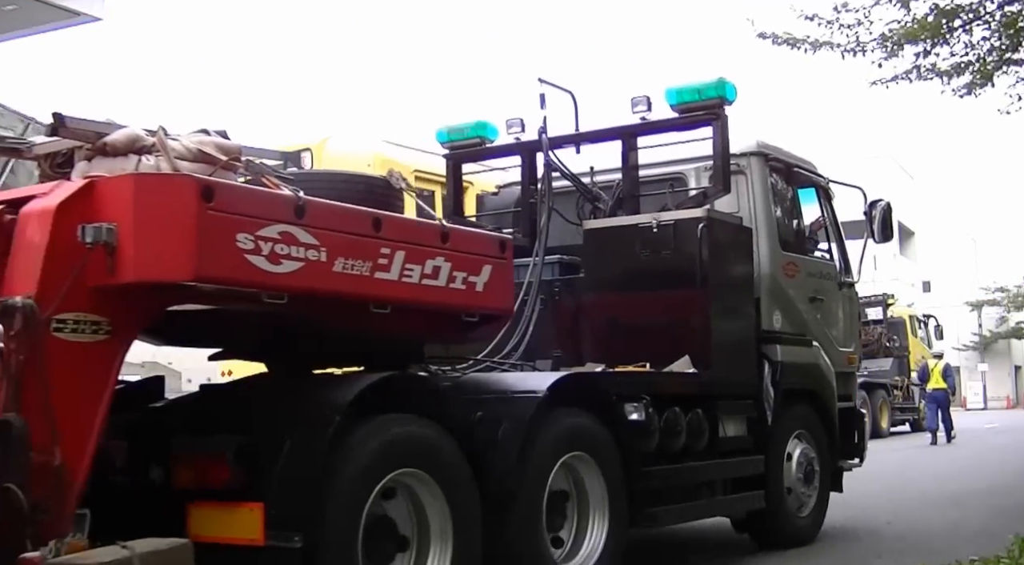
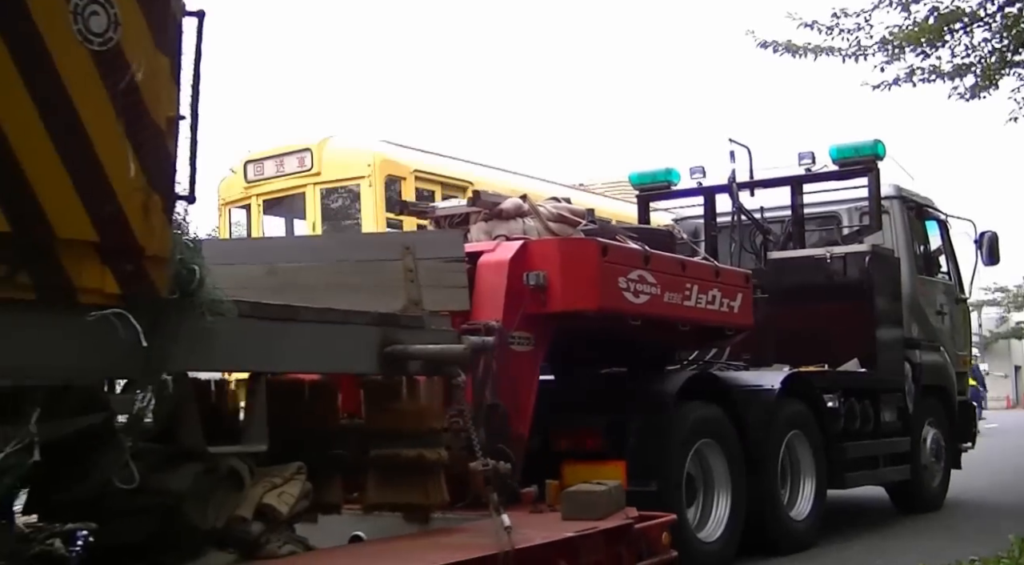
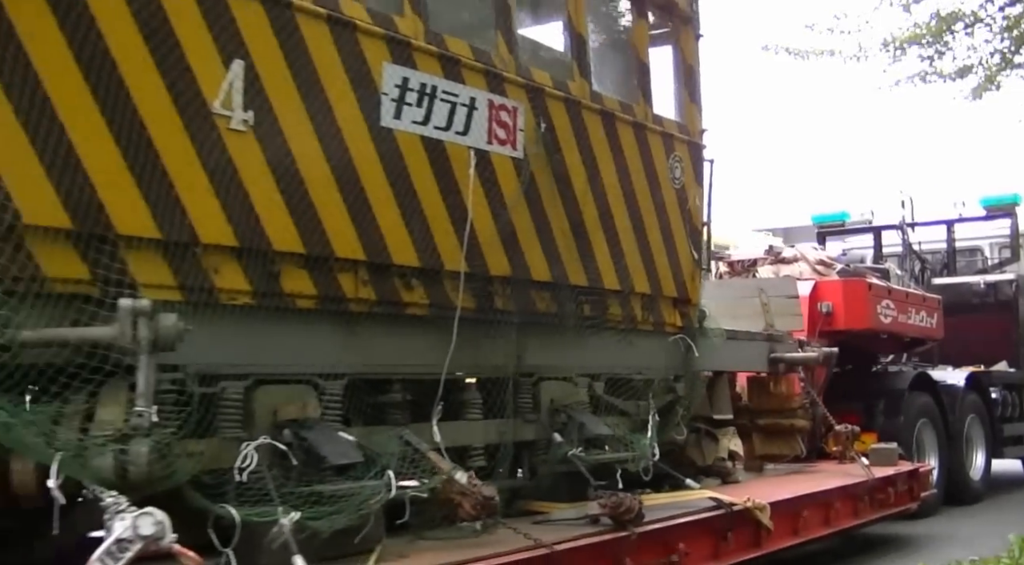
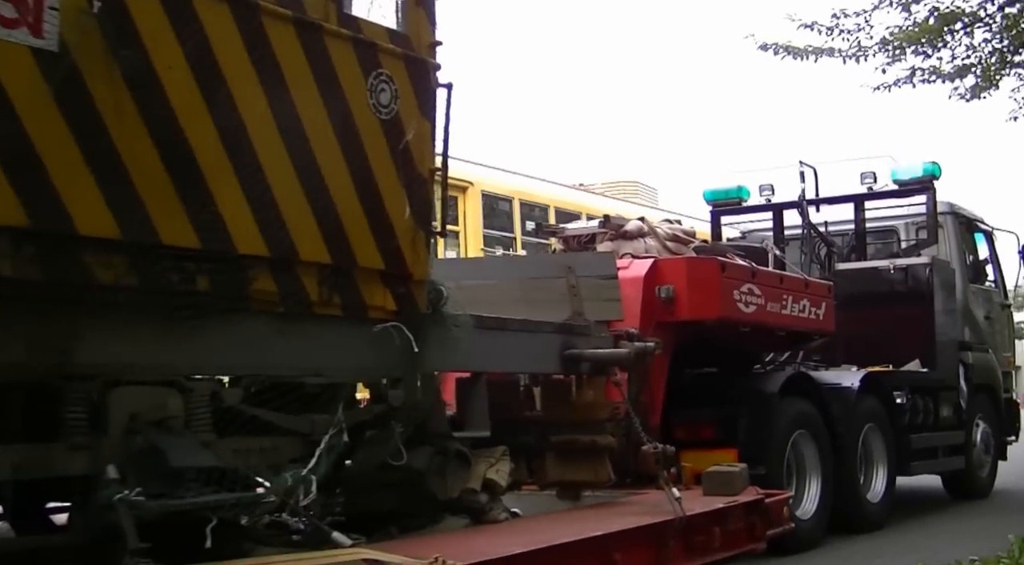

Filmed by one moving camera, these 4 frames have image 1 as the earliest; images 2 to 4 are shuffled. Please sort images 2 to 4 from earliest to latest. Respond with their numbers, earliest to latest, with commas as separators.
2, 4, 3
